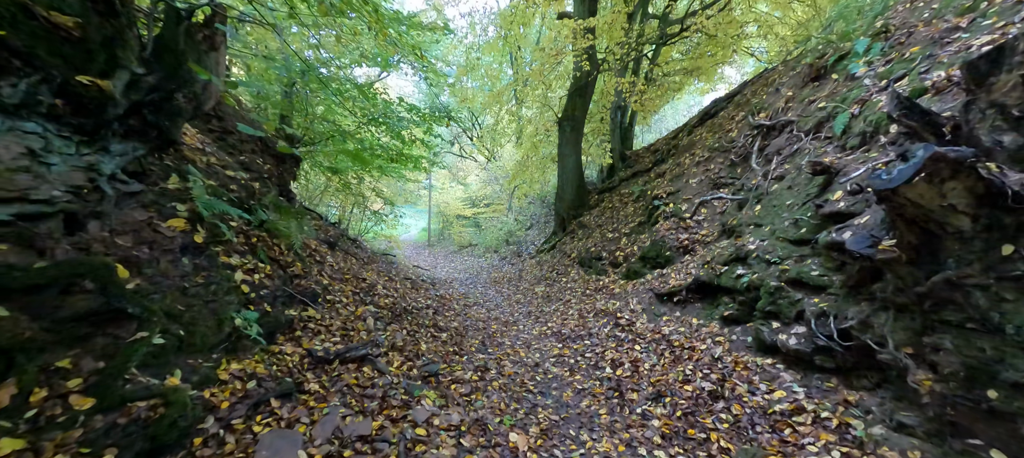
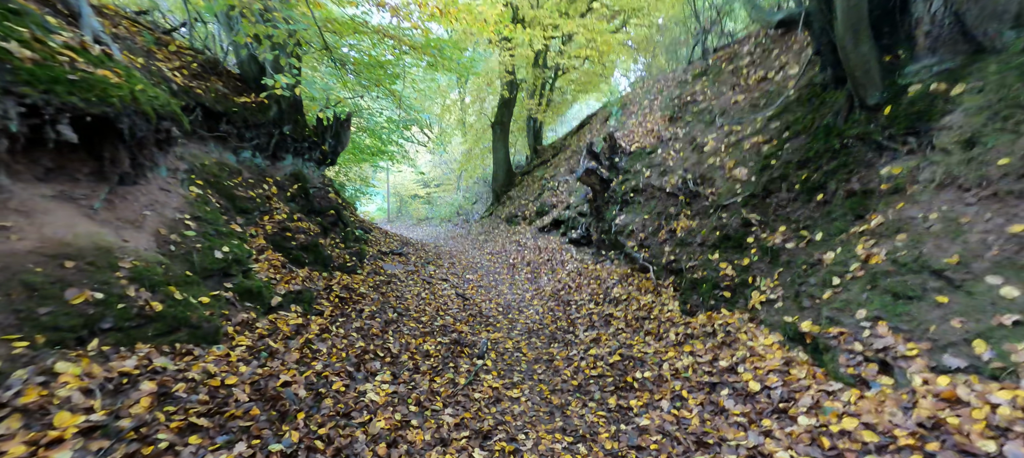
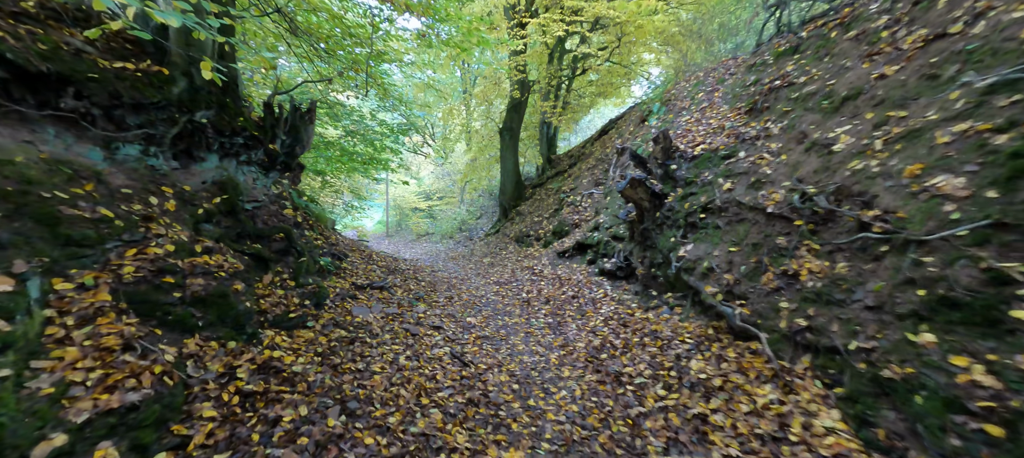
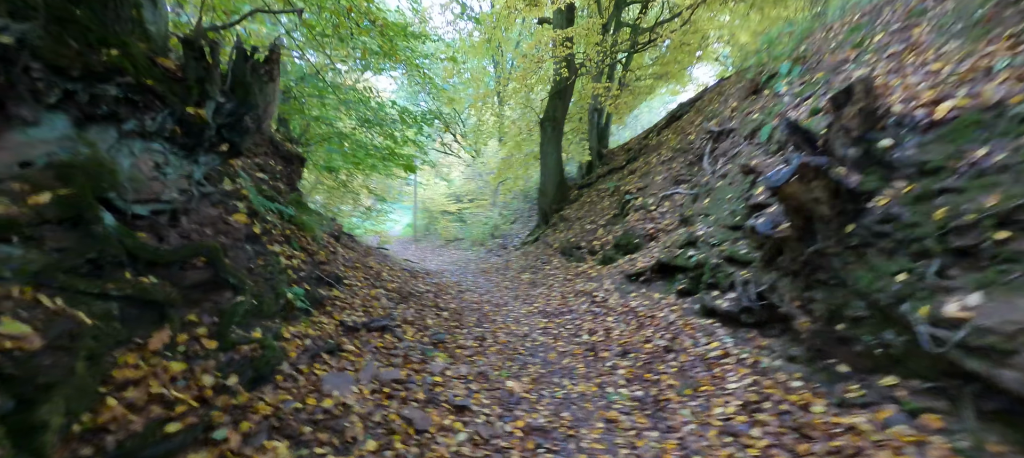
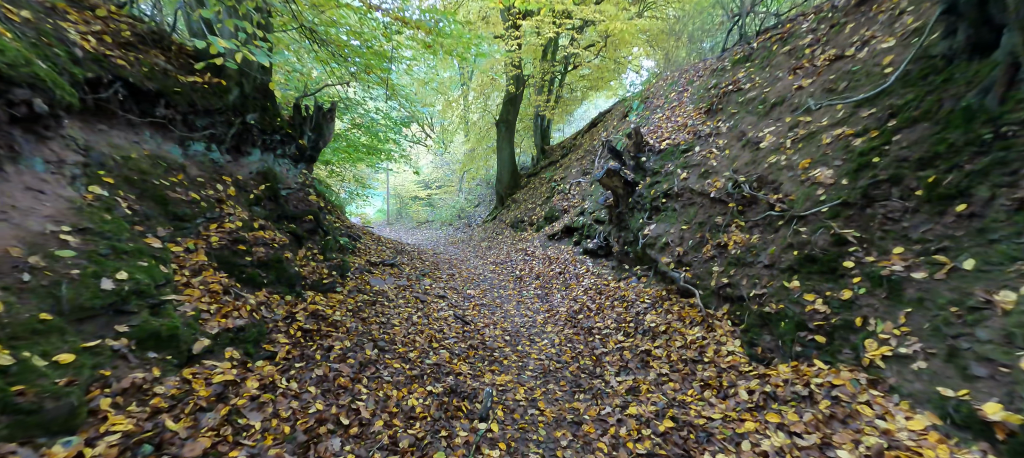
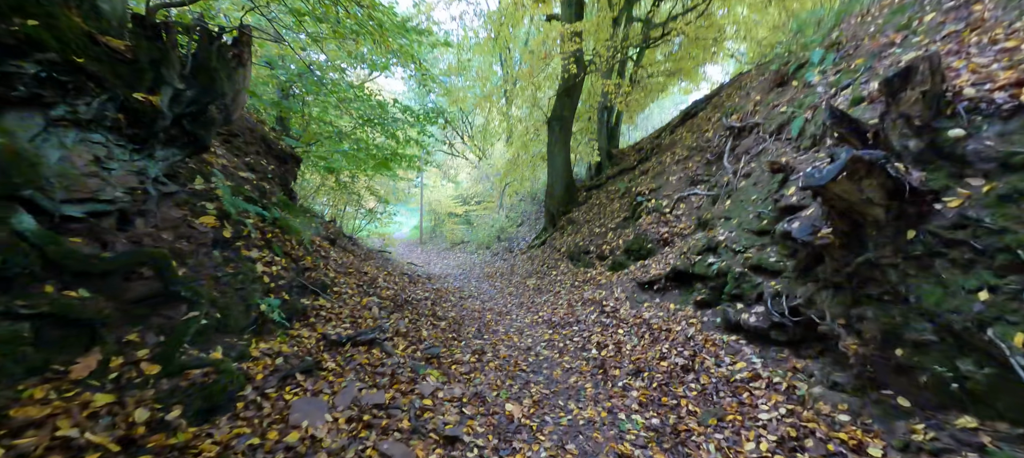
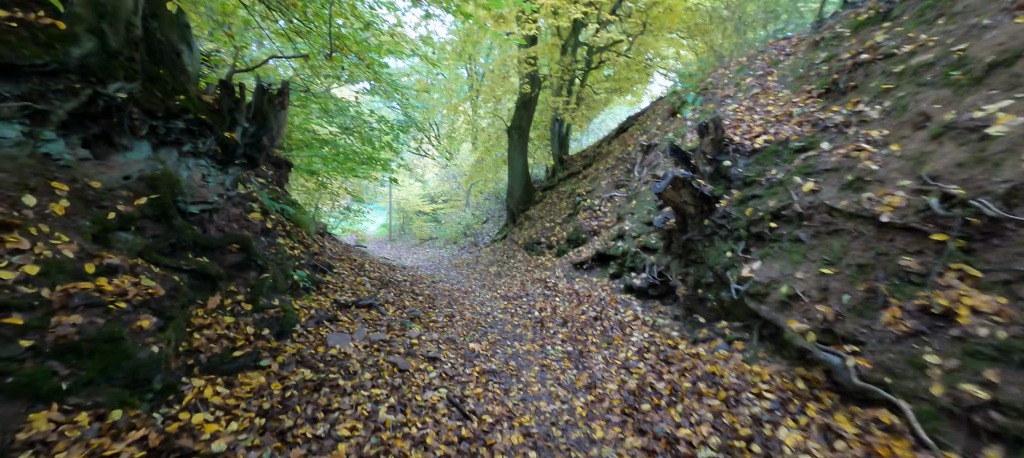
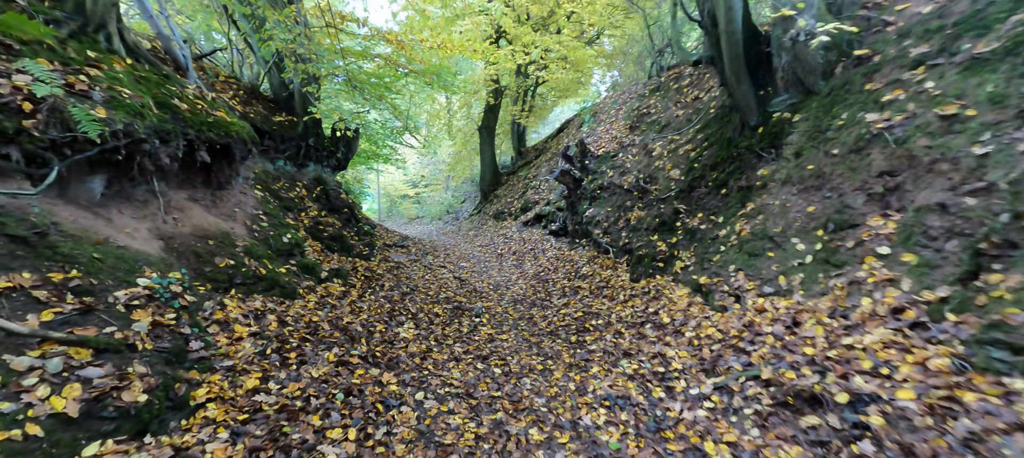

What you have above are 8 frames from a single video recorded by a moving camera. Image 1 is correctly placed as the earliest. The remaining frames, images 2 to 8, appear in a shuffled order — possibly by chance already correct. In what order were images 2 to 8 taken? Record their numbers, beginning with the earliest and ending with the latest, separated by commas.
6, 4, 7, 3, 5, 2, 8
